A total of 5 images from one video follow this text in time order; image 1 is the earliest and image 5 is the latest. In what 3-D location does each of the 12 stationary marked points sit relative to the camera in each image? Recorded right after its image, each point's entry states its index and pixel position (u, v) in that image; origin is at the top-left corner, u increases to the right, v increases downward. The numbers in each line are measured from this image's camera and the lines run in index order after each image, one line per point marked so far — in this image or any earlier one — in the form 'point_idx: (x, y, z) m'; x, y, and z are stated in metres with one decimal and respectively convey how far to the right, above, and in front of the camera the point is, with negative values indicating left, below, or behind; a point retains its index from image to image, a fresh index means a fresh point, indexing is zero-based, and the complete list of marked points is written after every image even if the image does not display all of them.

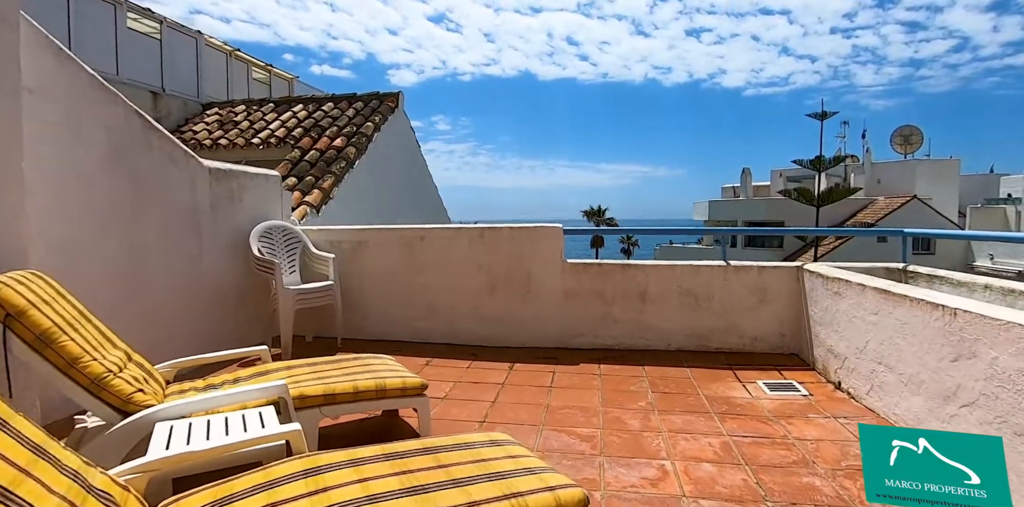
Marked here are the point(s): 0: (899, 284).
0: (+2.1, -0.2, +2.8) m
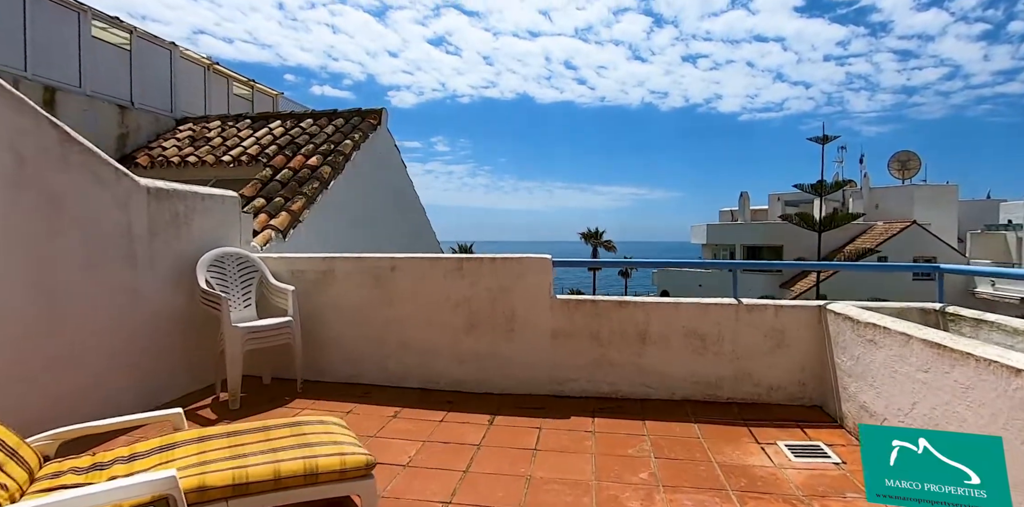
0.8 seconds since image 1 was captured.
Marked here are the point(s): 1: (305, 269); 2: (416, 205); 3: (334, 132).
0: (+2.0, -0.4, +2.3) m
1: (-1.5, -0.1, +3.7) m
2: (-1.4, +0.7, +7.6) m
3: (-2.1, +1.5, +6.1) m
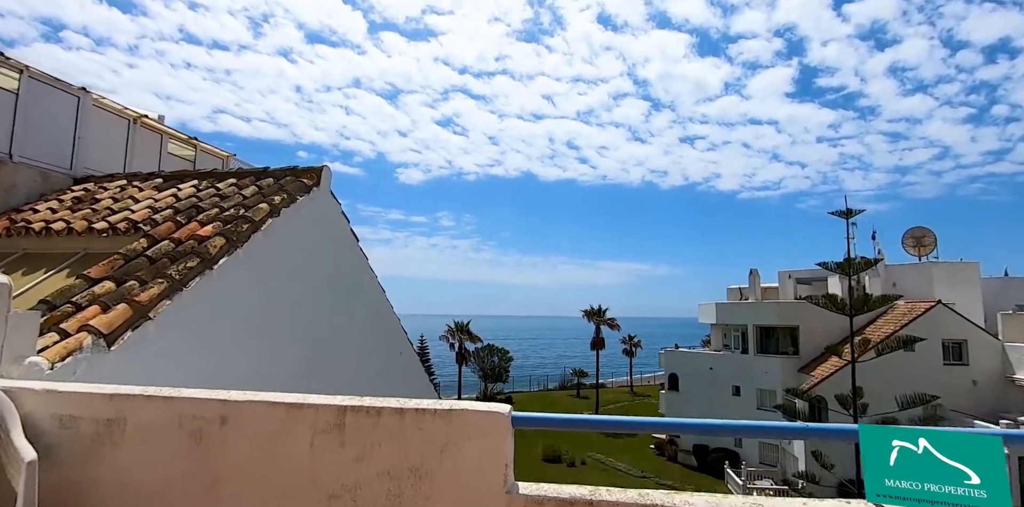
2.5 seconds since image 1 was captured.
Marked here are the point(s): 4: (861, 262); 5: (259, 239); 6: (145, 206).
0: (+1.7, -0.7, +0.6) m
1: (-1.8, -0.7, +2.1) m
2: (-1.7, -0.4, +6.1) m
3: (-2.4, +0.6, +4.7) m
4: (+10.1, -0.3, +14.4) m
5: (-2.0, +0.2, +4.1) m
6: (-3.4, +0.4, +4.7) m
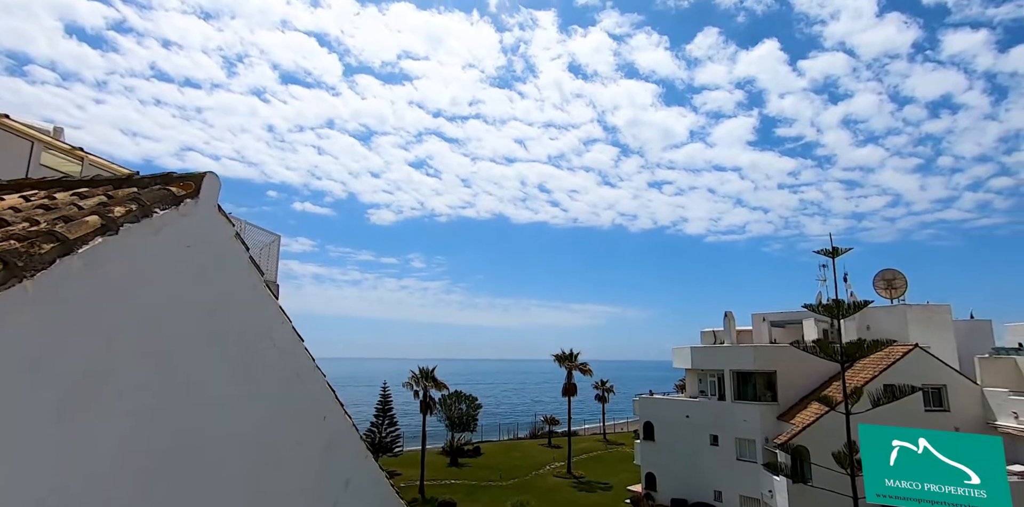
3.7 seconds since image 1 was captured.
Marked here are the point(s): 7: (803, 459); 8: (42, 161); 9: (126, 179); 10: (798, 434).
0: (+1.5, -0.7, -0.6) m
1: (-2.0, -0.7, +0.7) m
2: (-2.1, -0.8, +4.7) m
3: (-2.7, +0.3, +3.3) m
4: (+9.1, -1.4, +13.7) m
5: (-2.4, 0.0, +2.8) m
6: (-3.7, +0.2, +3.3) m
7: (+11.1, -7.8, +19.3) m
8: (-5.4, +1.1, +5.9) m
9: (-2.9, +0.6, +3.9) m
10: (+10.8, -6.8, +19.1) m
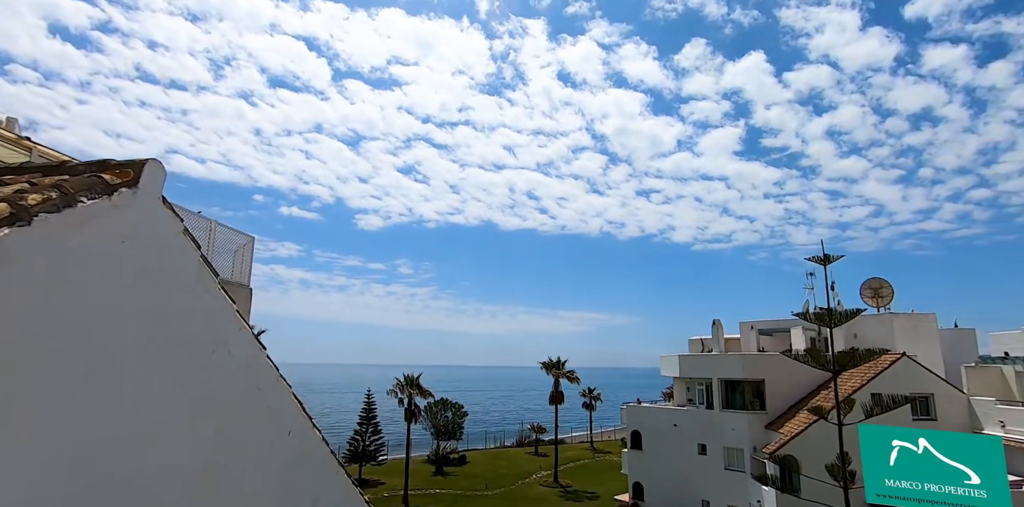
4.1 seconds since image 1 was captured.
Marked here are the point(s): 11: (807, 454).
0: (+1.5, -0.6, -0.9) m
1: (-2.1, -0.6, +0.3) m
2: (-2.3, -0.8, +4.3) m
3: (-2.9, +0.4, +2.9) m
4: (+8.8, -1.6, +13.5) m
5: (-2.5, 0.0, +2.3) m
6: (-3.8, +0.2, +2.8) m
7: (+10.6, -8.1, +19.1) m
8: (-5.6, +1.1, +5.4) m
9: (-3.1, +0.6, +3.4) m
10: (+10.3, -7.1, +18.9) m
11: (+11.0, -7.5, +18.9) m
